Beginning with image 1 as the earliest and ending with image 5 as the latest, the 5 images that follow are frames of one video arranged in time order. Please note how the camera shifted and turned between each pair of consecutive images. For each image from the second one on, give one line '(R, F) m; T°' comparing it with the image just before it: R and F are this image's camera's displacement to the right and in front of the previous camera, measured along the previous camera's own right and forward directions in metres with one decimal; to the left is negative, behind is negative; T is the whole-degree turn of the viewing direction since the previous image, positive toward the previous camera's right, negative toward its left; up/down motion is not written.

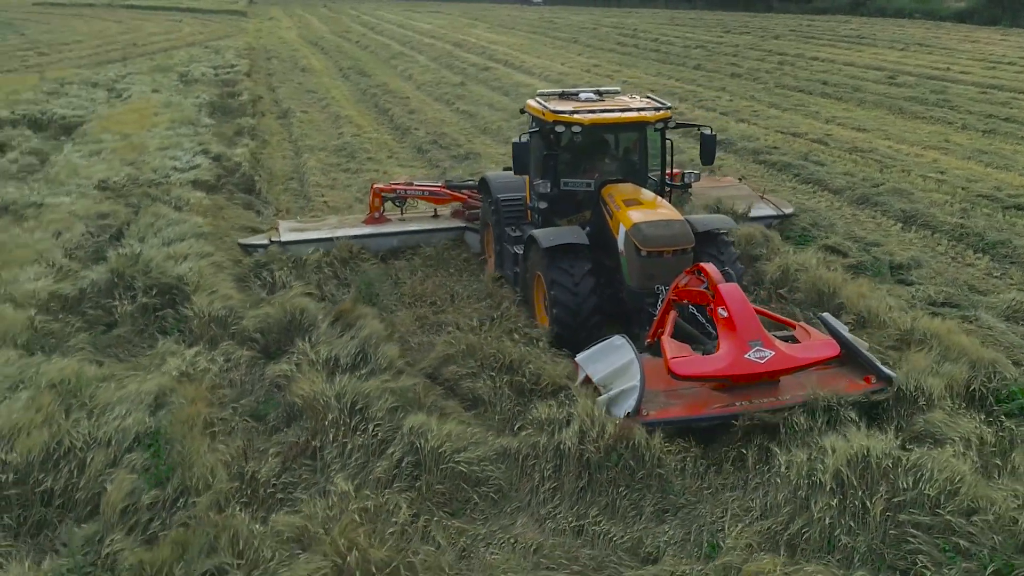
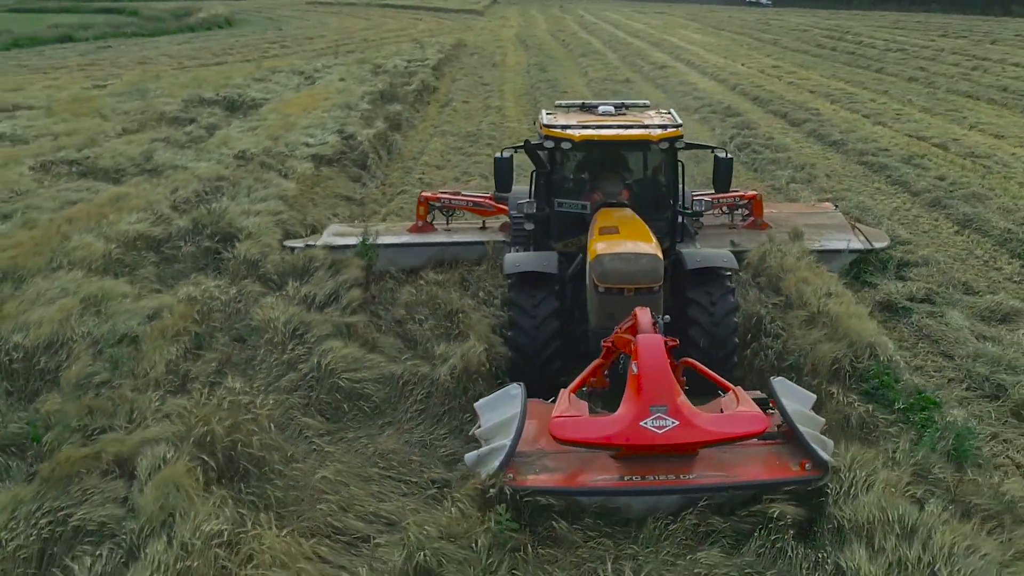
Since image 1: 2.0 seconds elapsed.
(+2.0, -0.5) m; -14°
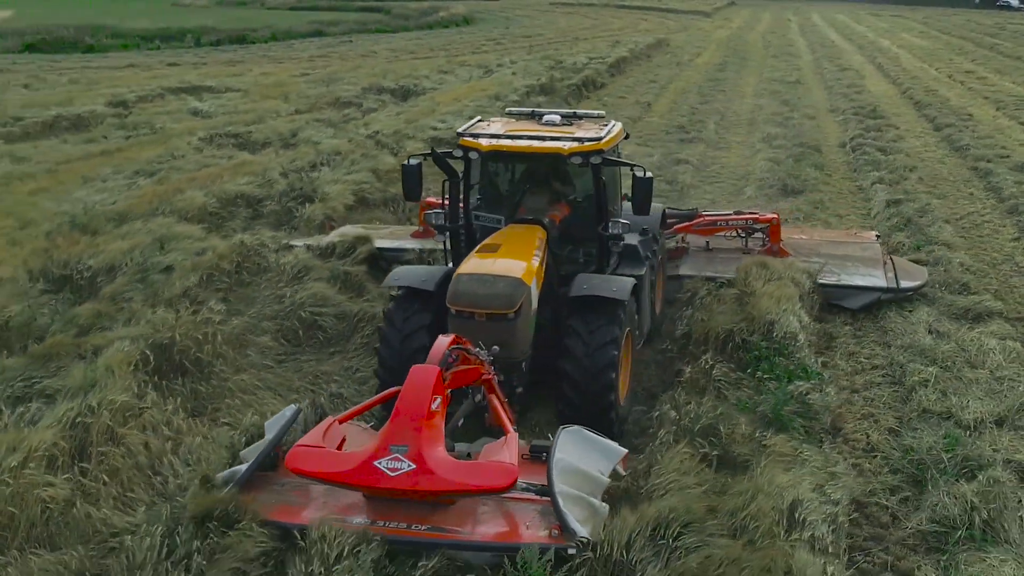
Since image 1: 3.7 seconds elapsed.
(+2.0, -0.5) m; -15°
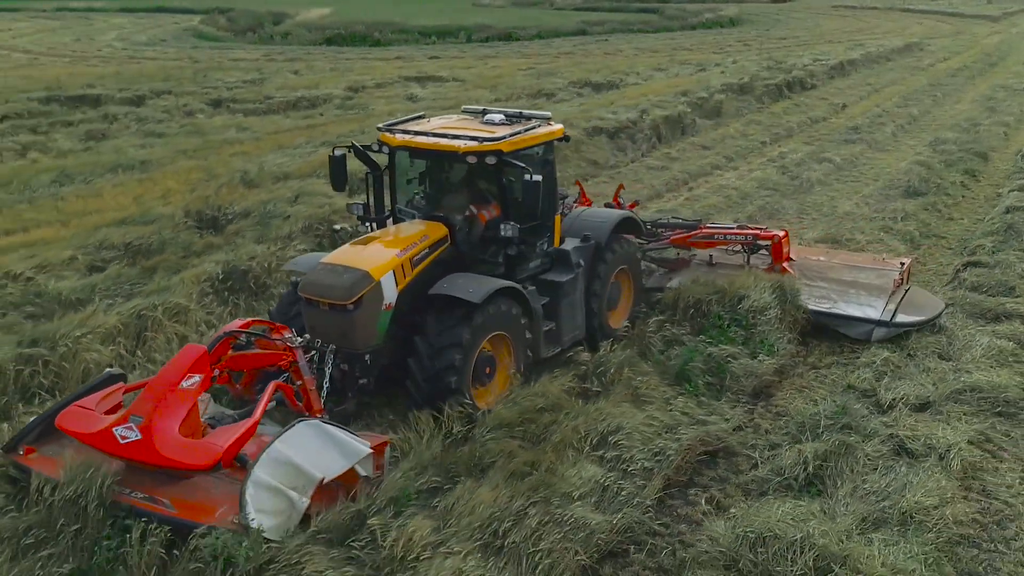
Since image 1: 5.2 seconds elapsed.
(+2.0, -0.5) m; -17°
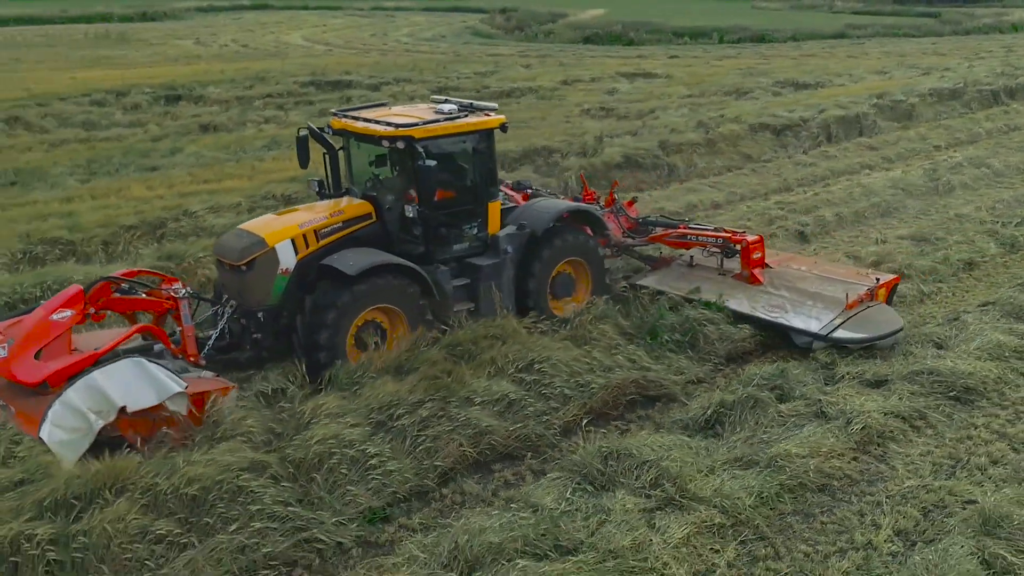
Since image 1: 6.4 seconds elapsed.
(+1.8, -0.6) m; -16°
